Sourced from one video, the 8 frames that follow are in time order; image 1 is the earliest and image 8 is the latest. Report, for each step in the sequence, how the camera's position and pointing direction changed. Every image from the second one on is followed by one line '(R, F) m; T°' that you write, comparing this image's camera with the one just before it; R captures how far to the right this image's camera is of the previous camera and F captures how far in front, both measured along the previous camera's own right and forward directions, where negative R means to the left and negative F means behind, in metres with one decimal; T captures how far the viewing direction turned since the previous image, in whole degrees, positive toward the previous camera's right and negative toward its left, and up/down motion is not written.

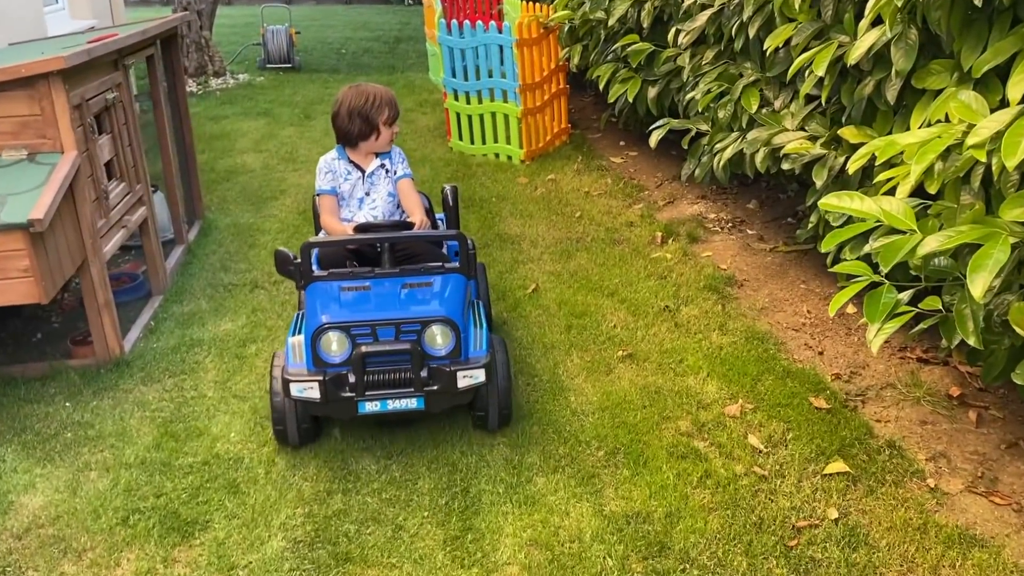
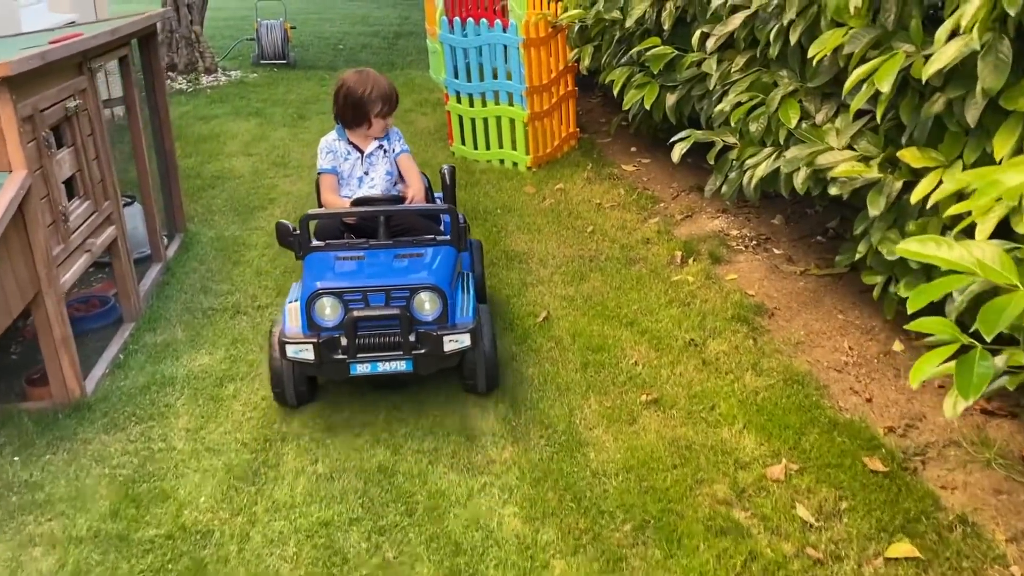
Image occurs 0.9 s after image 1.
(0.0, +0.4) m; 0°
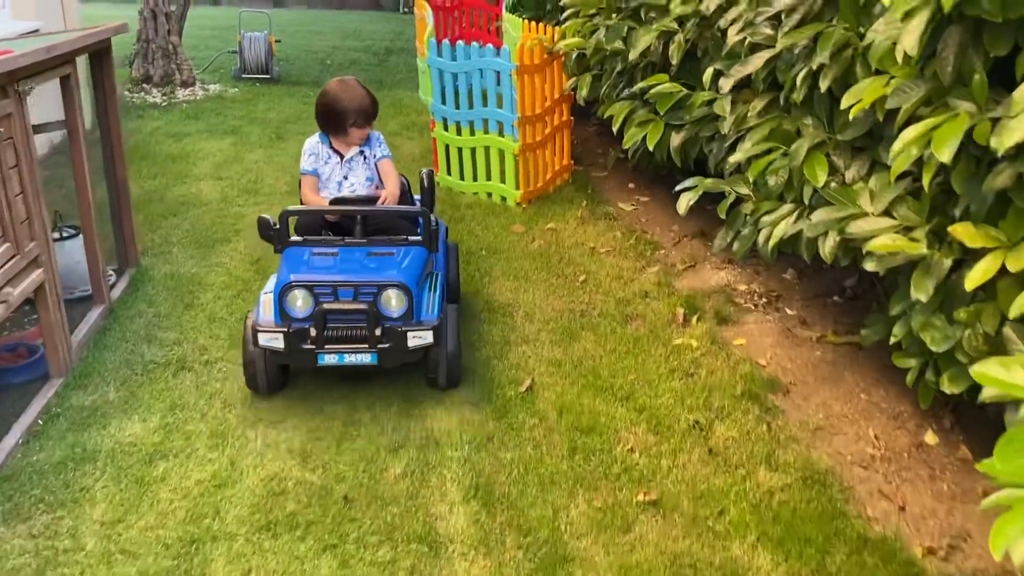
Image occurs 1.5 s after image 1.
(0.0, +0.5) m; +1°
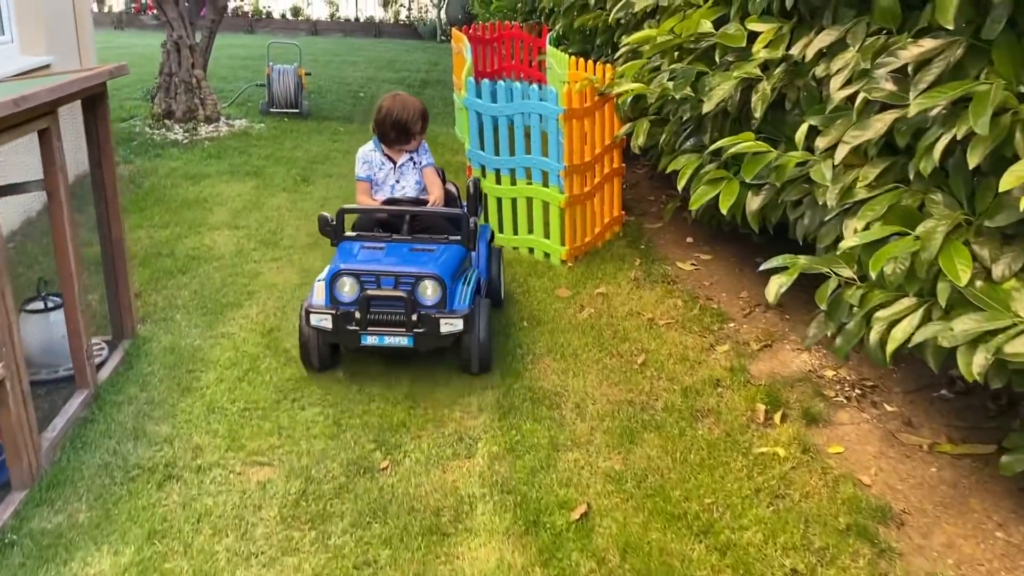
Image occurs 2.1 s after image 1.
(-0.1, +0.6) m; -2°
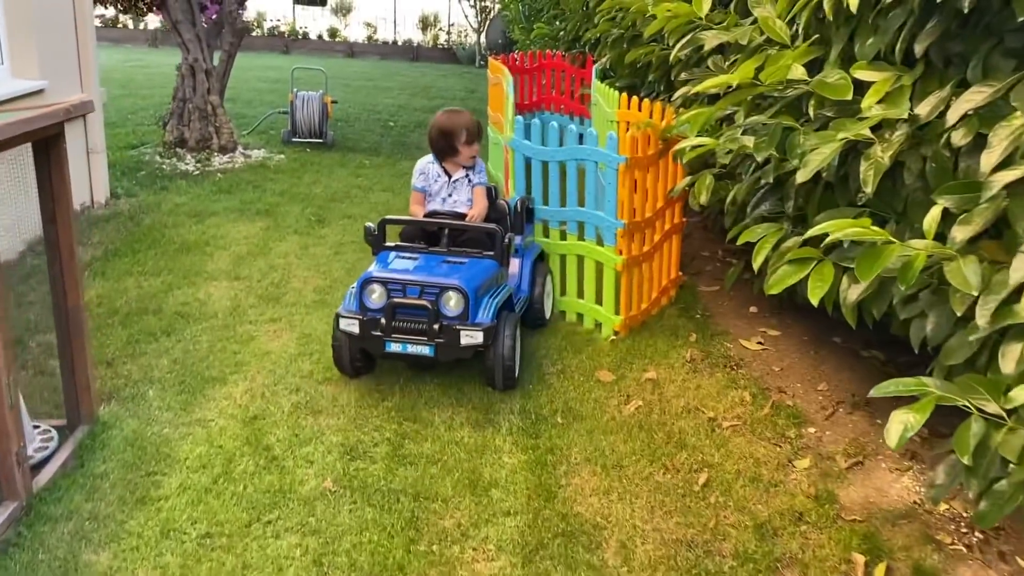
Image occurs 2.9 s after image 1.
(0.0, +0.8) m; -2°
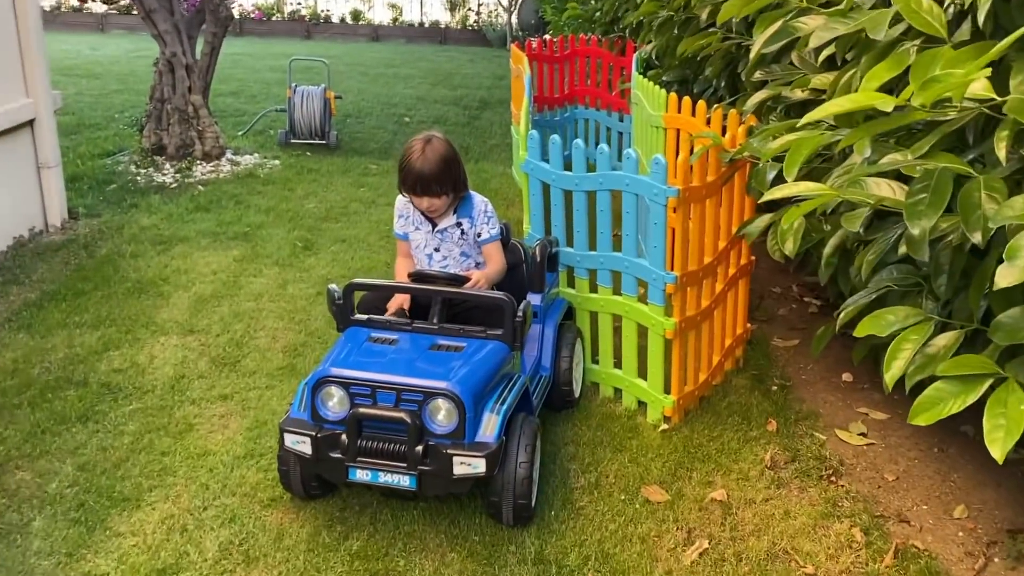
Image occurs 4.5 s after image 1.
(+0.1, +1.1) m; -3°
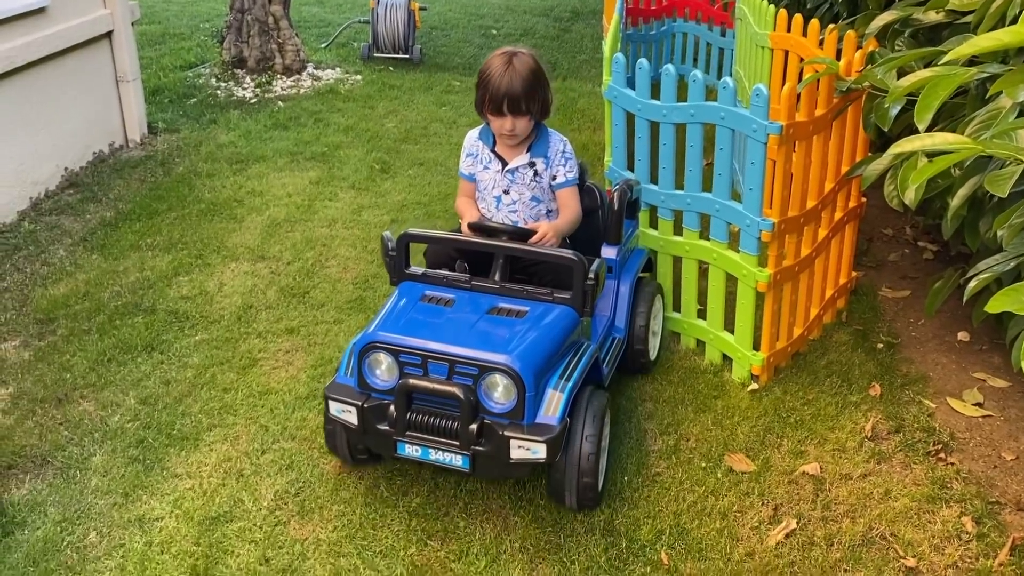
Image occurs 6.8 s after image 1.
(0.0, +0.3) m; -5°
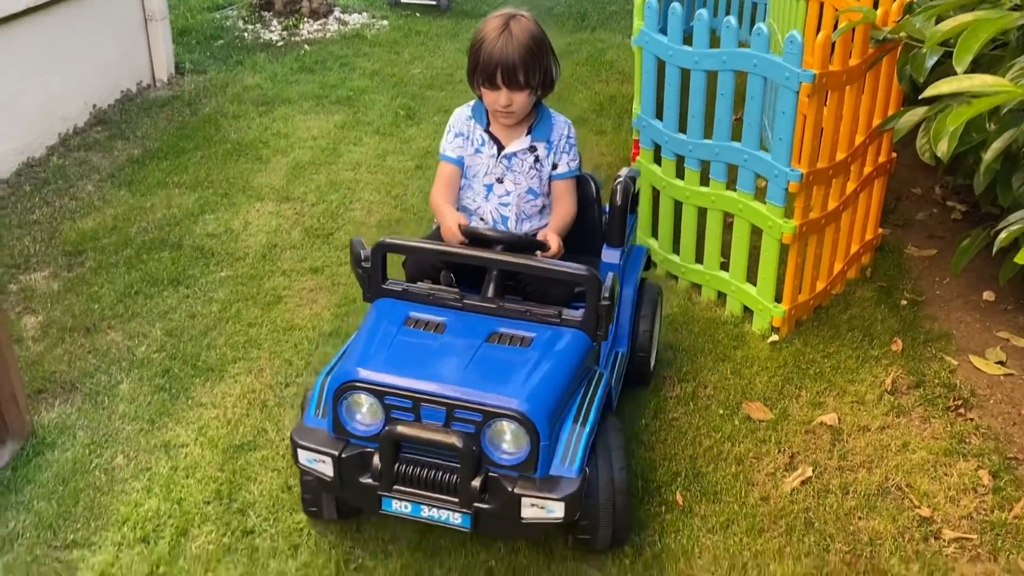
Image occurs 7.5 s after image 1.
(0.0, 0.0) m; -1°
